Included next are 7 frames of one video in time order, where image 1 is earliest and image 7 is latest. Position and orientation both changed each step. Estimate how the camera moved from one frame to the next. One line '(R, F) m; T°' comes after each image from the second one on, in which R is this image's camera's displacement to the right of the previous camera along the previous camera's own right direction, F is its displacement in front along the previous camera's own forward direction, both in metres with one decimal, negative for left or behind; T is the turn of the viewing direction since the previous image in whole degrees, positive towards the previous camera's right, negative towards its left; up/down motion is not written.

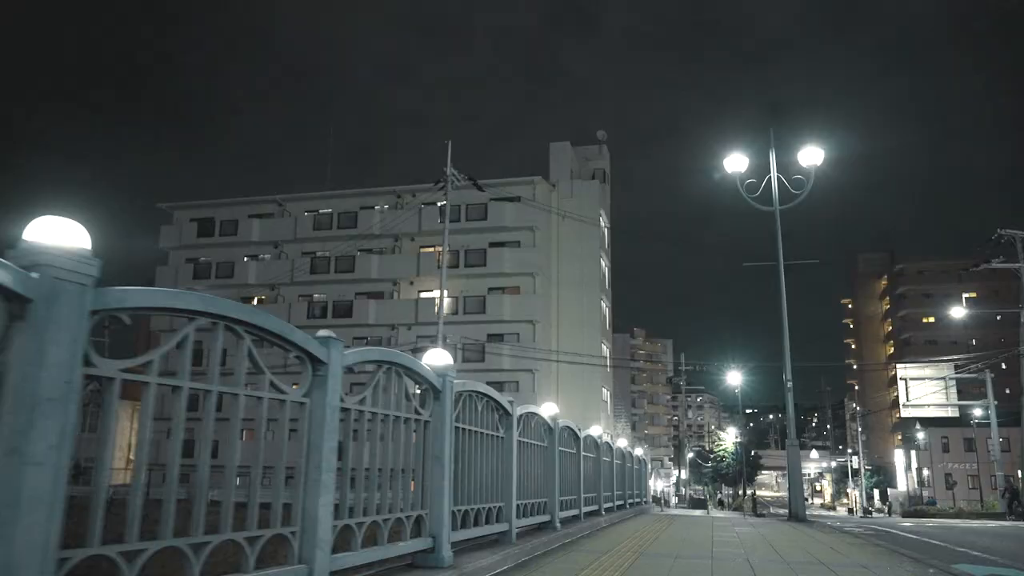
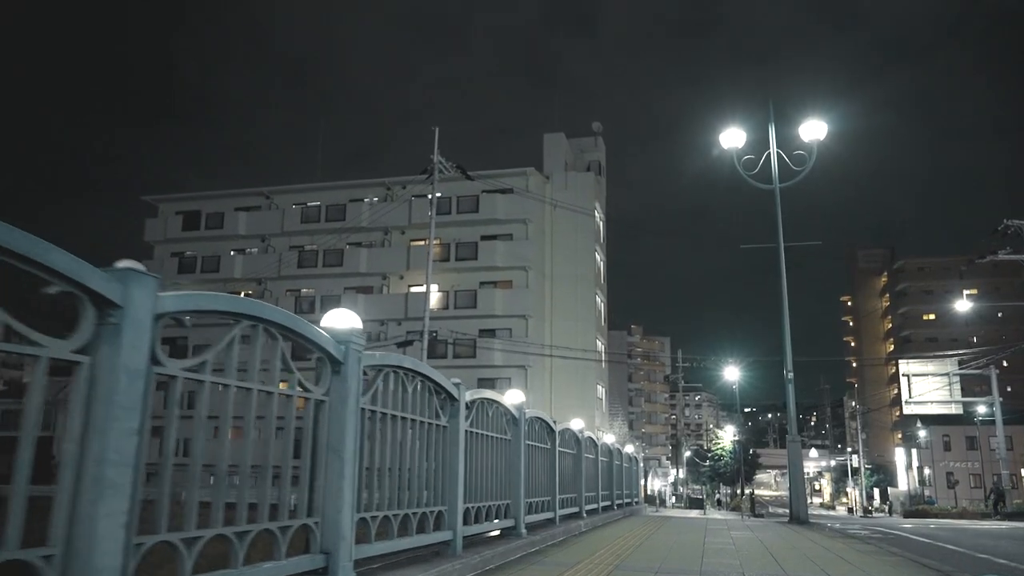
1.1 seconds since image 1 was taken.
(+0.3, +0.9) m; 0°
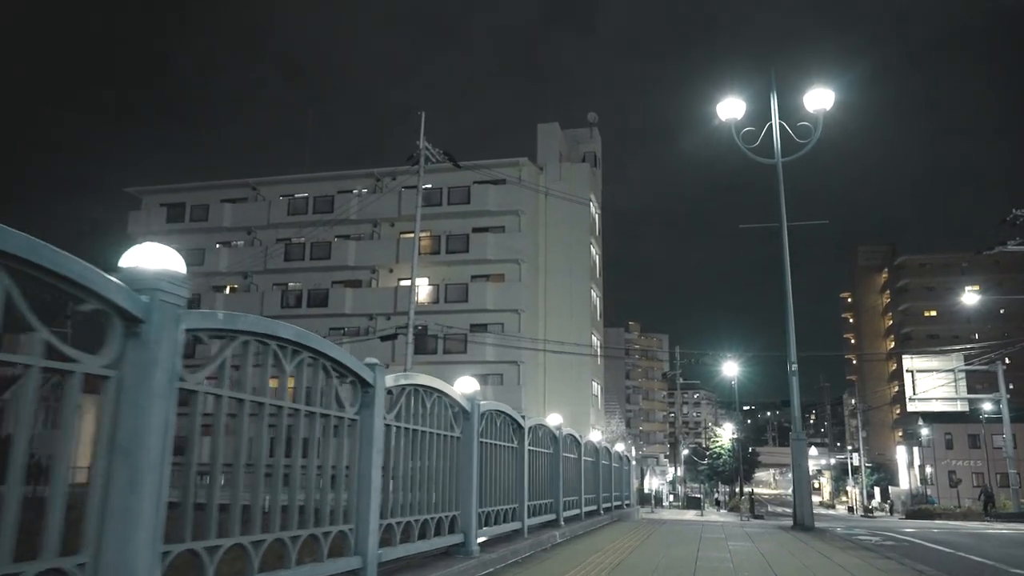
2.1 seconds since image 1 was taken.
(+0.3, +1.0) m; 0°
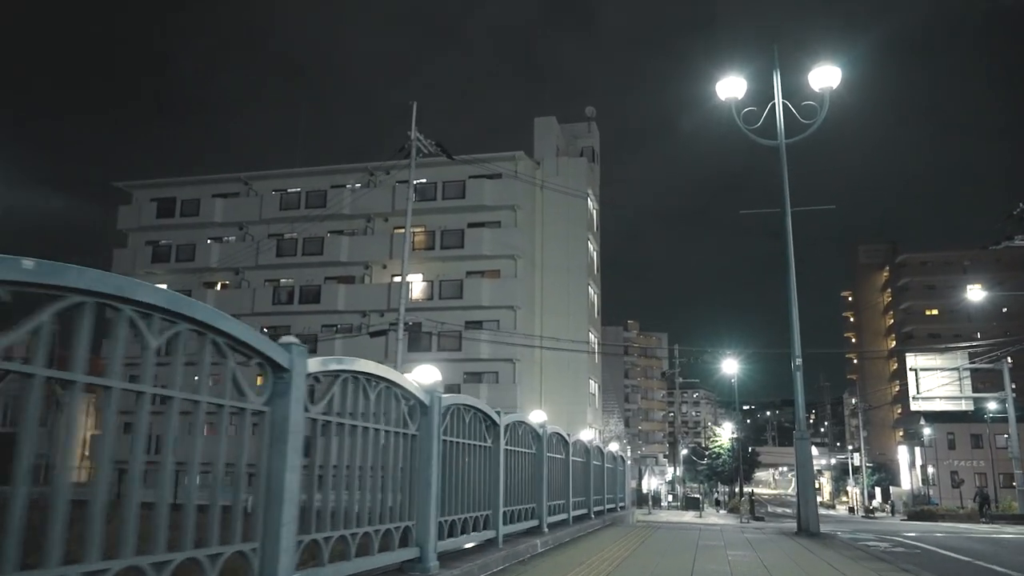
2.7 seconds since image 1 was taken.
(+0.2, +0.7) m; 0°
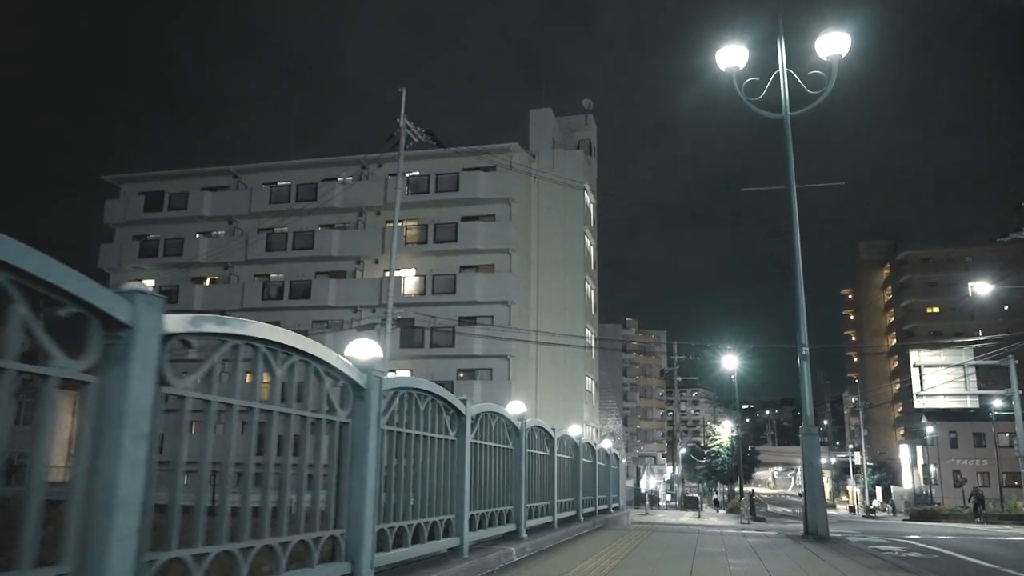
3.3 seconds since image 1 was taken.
(+0.2, +0.8) m; 0°
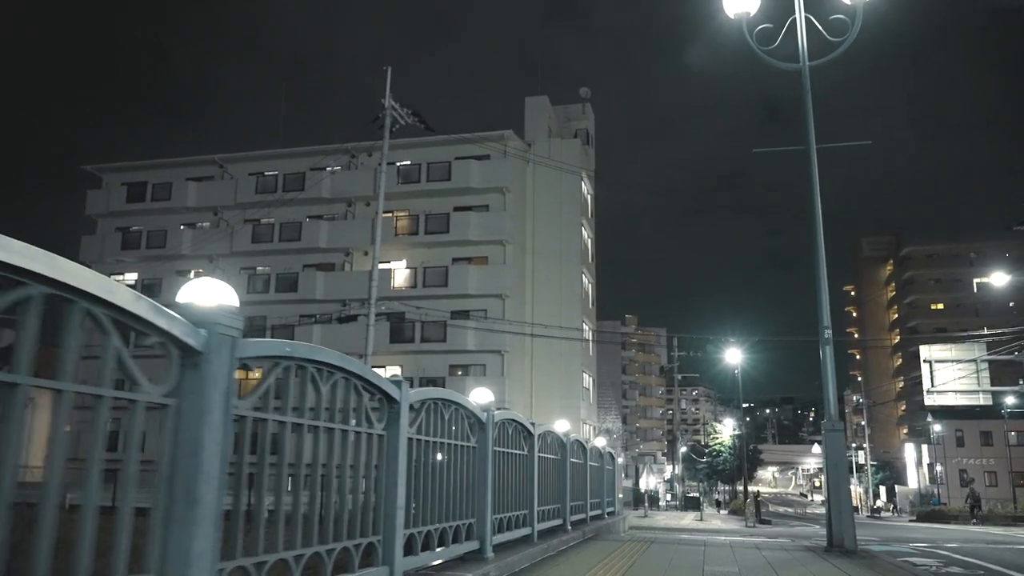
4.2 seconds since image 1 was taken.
(+0.2, +1.2) m; 0°
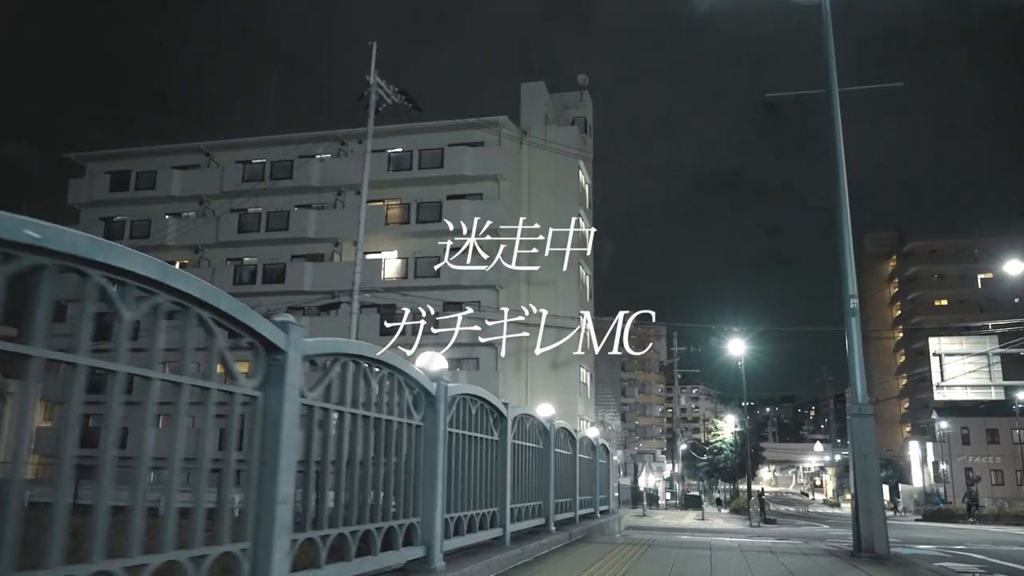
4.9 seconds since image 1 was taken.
(+0.2, +1.1) m; 0°
